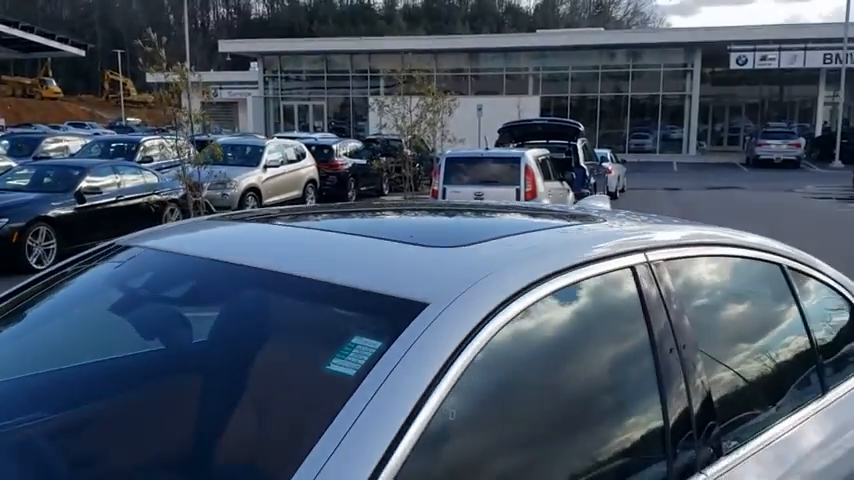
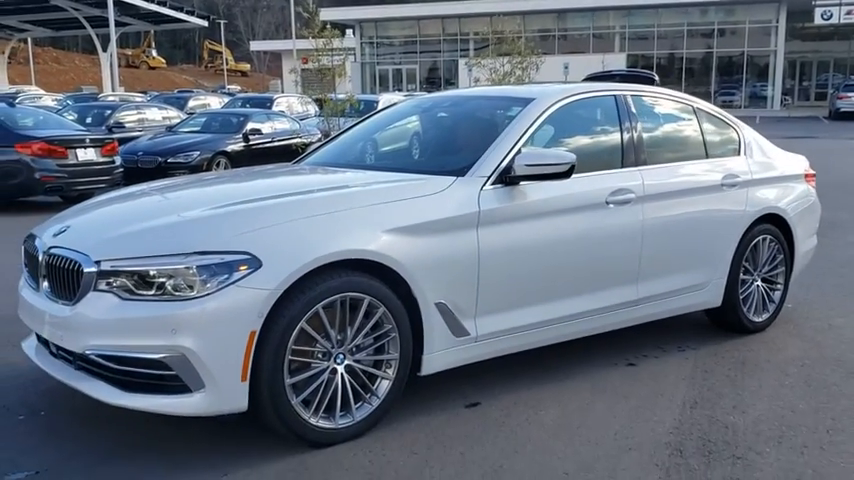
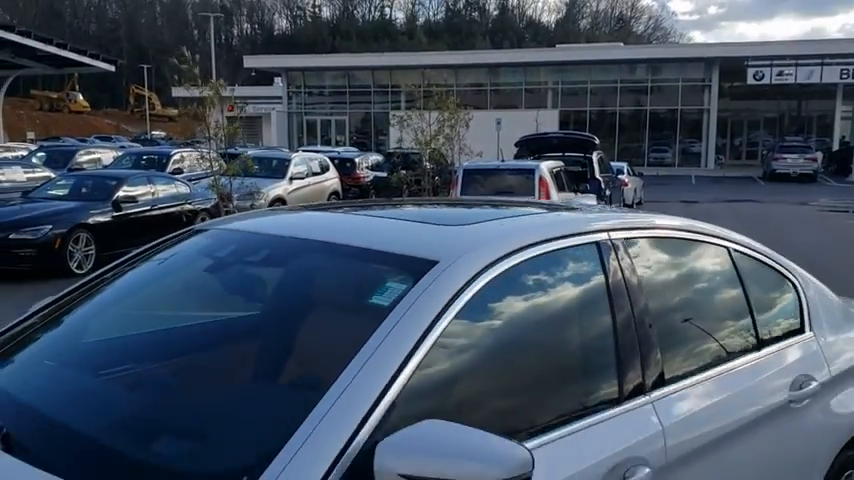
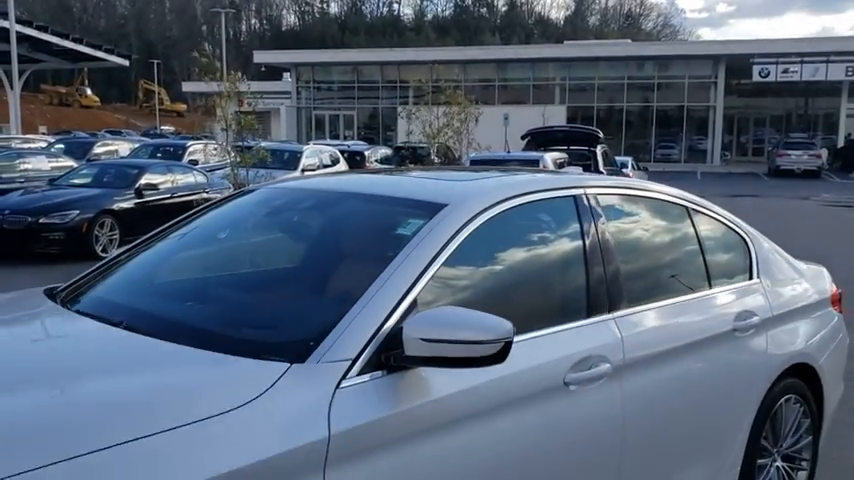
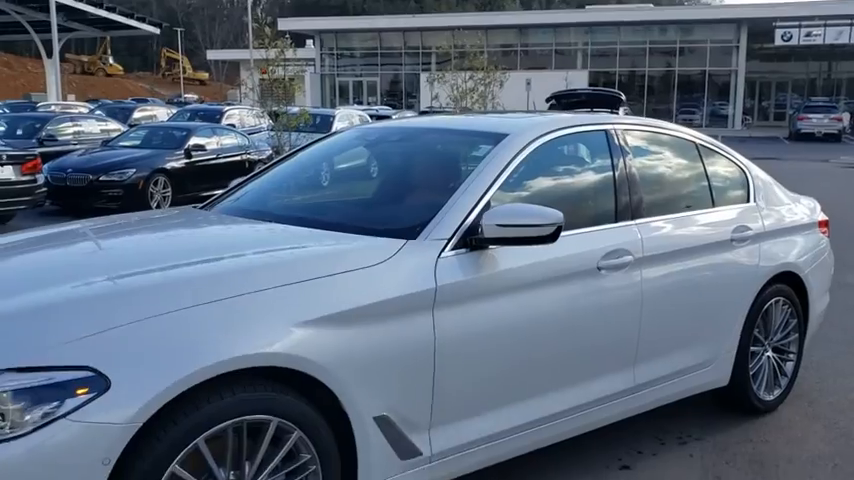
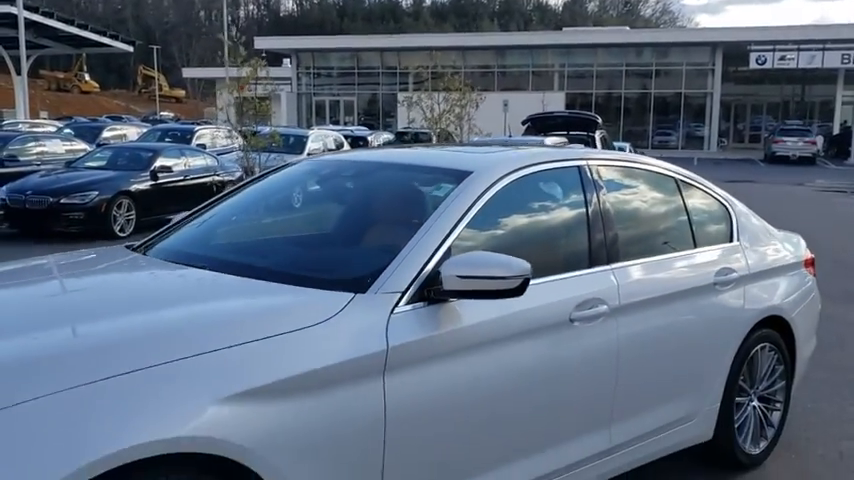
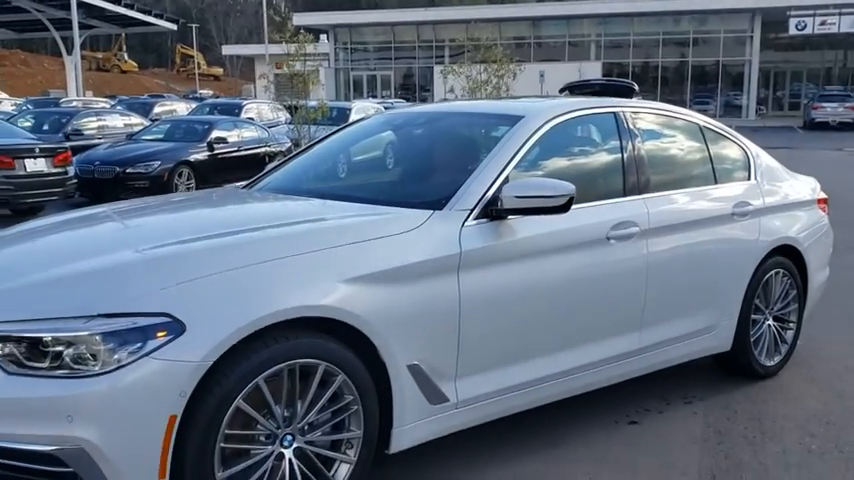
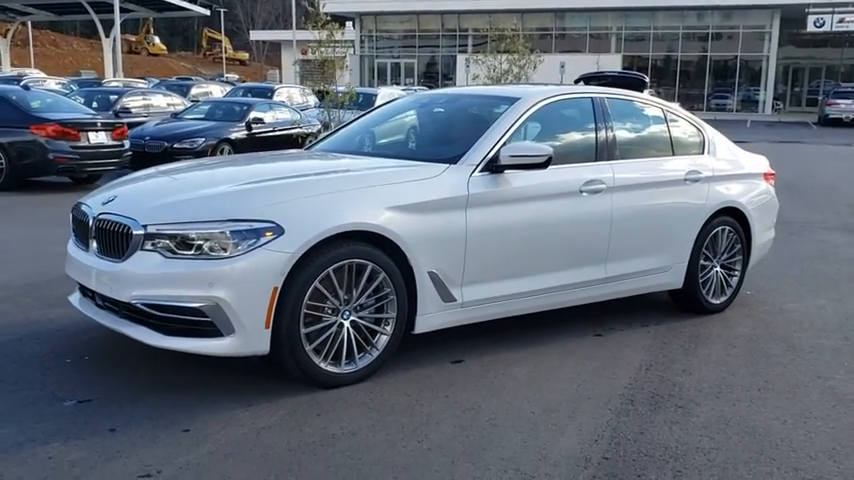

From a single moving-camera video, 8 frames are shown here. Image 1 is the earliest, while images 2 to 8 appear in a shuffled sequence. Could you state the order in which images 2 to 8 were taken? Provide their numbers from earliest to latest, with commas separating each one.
3, 4, 6, 5, 7, 2, 8
